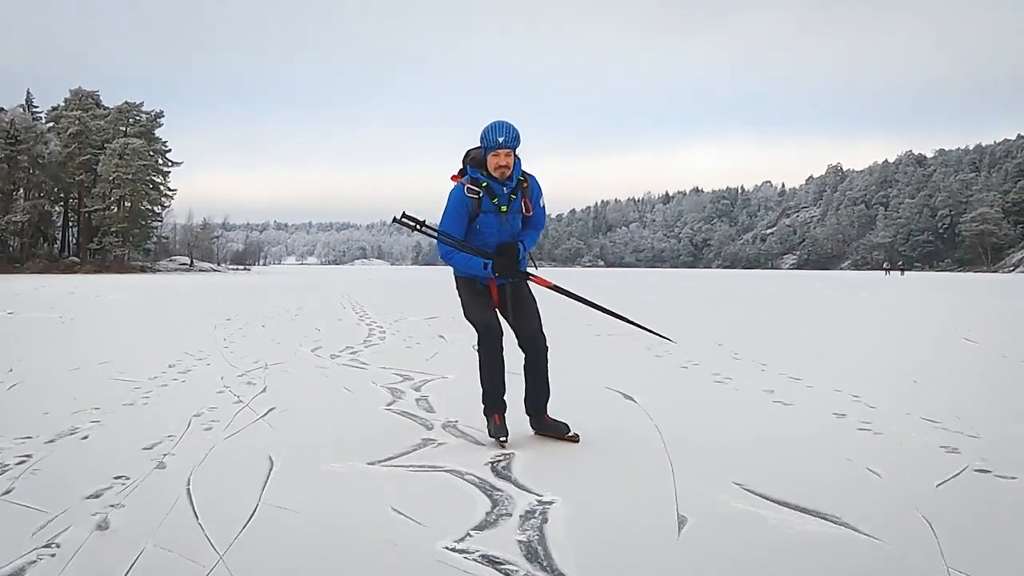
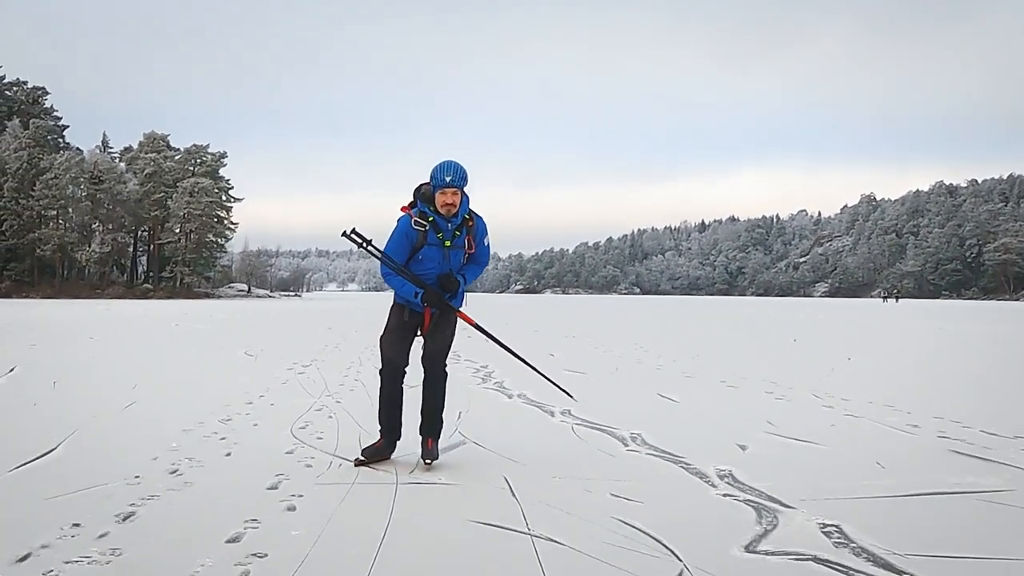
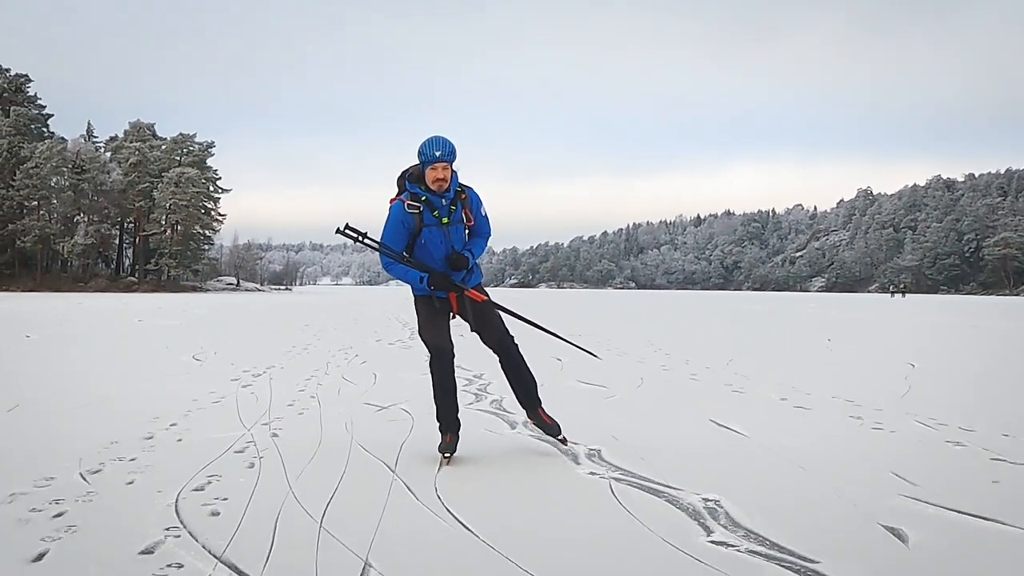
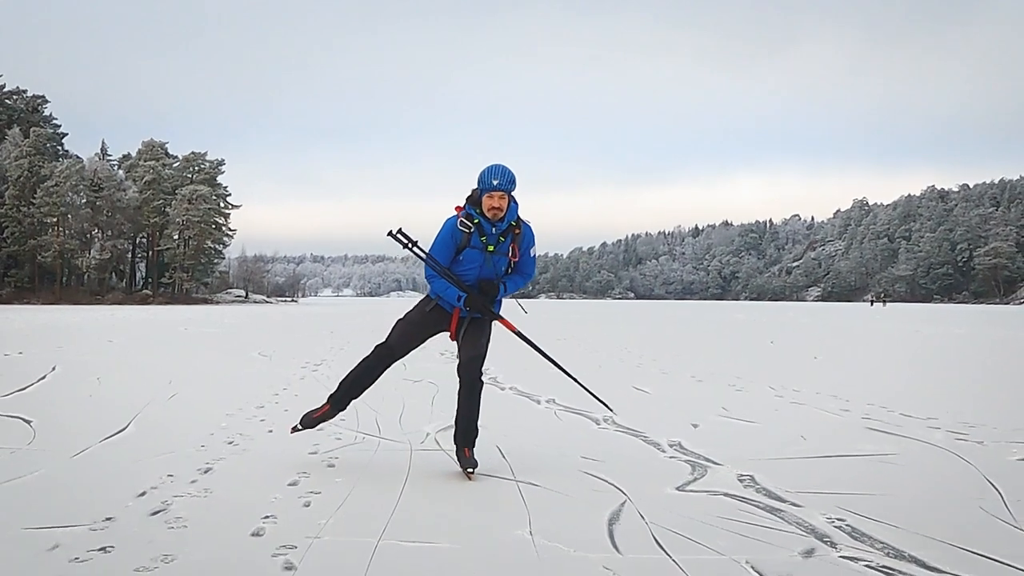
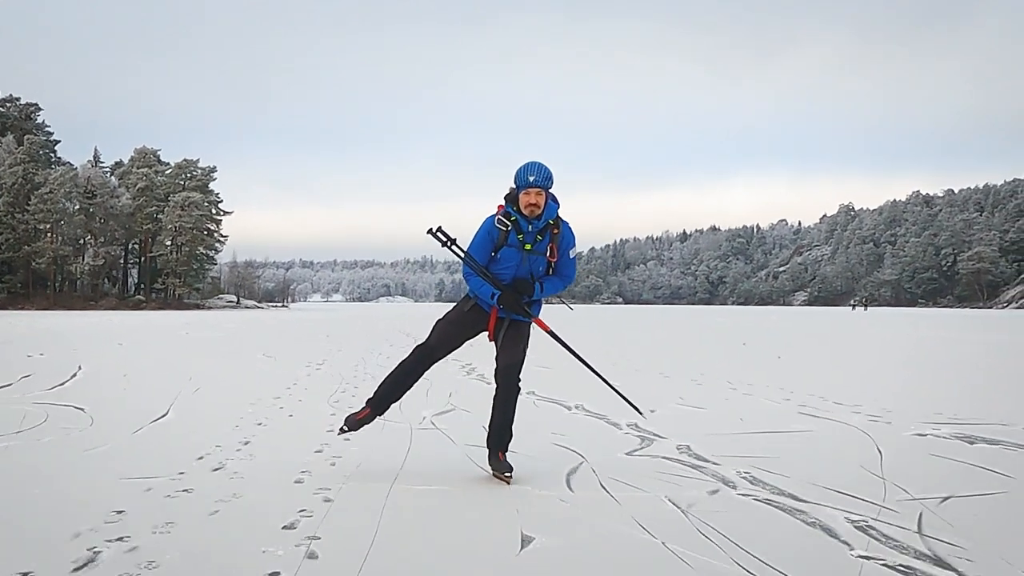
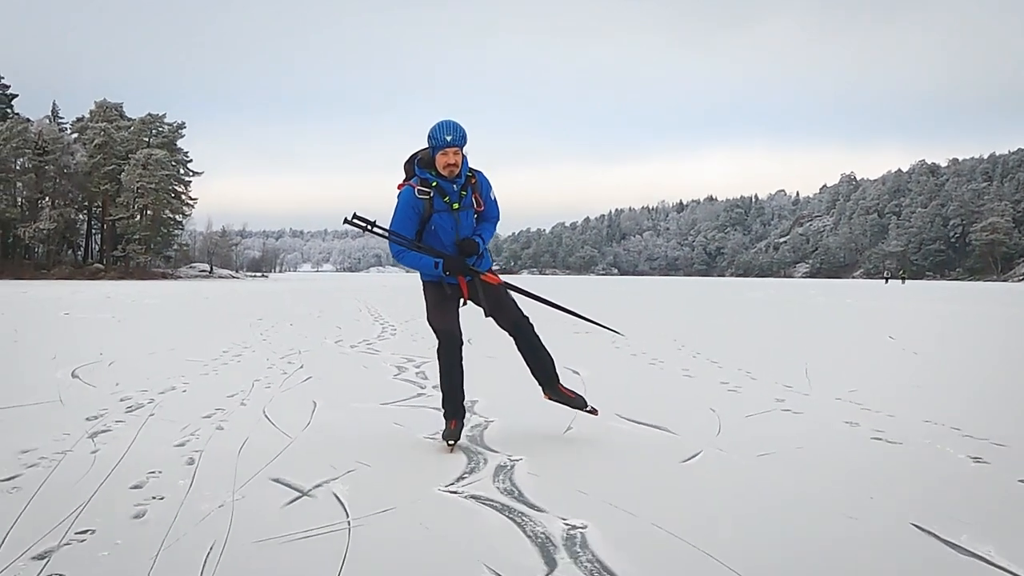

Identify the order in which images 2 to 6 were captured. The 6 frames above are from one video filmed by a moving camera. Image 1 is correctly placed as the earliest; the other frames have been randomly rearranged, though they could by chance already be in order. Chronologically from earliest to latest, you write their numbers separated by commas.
6, 3, 2, 4, 5
